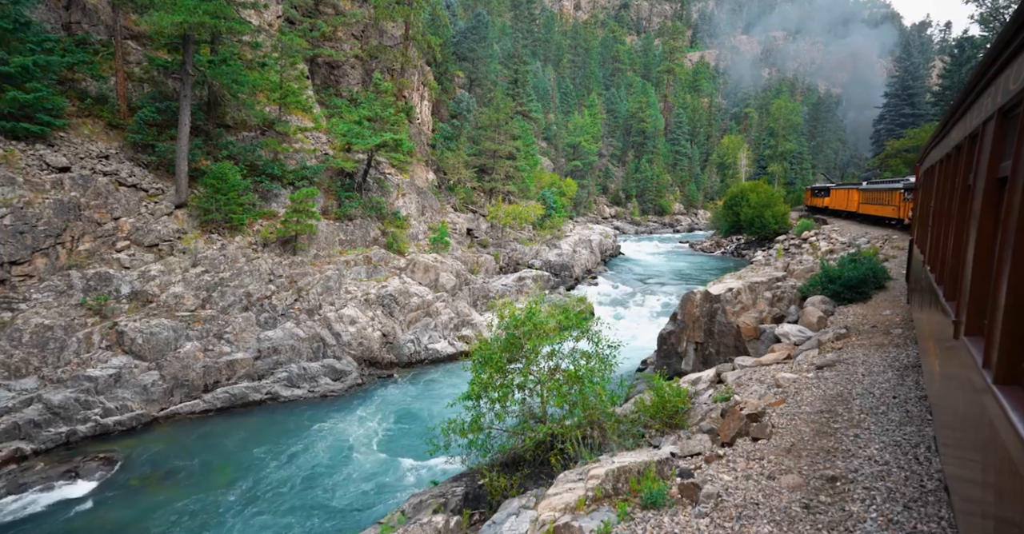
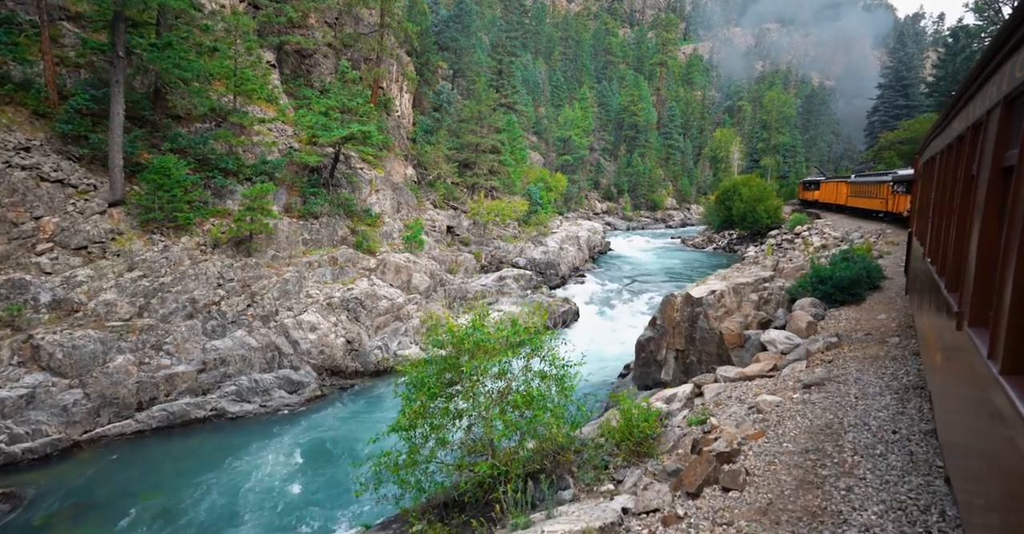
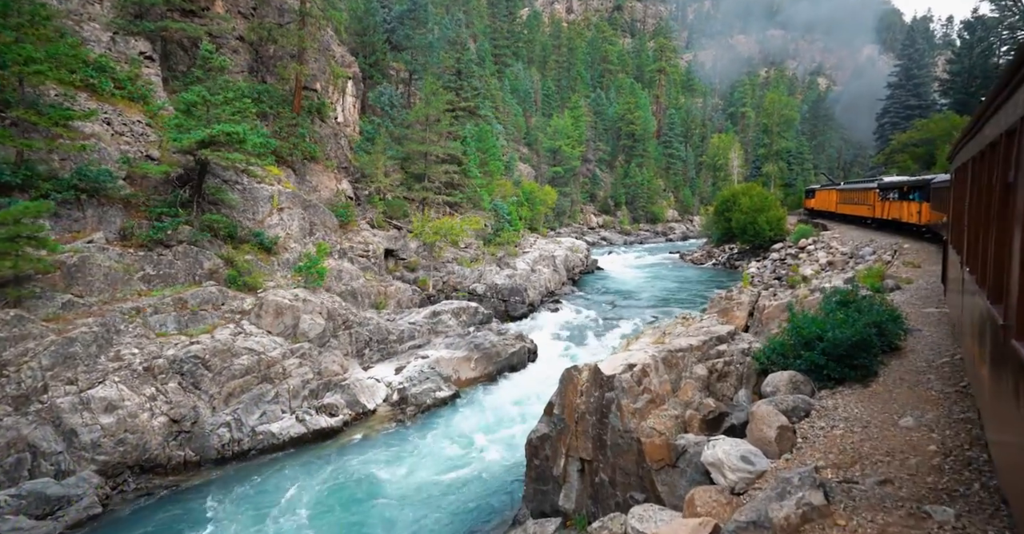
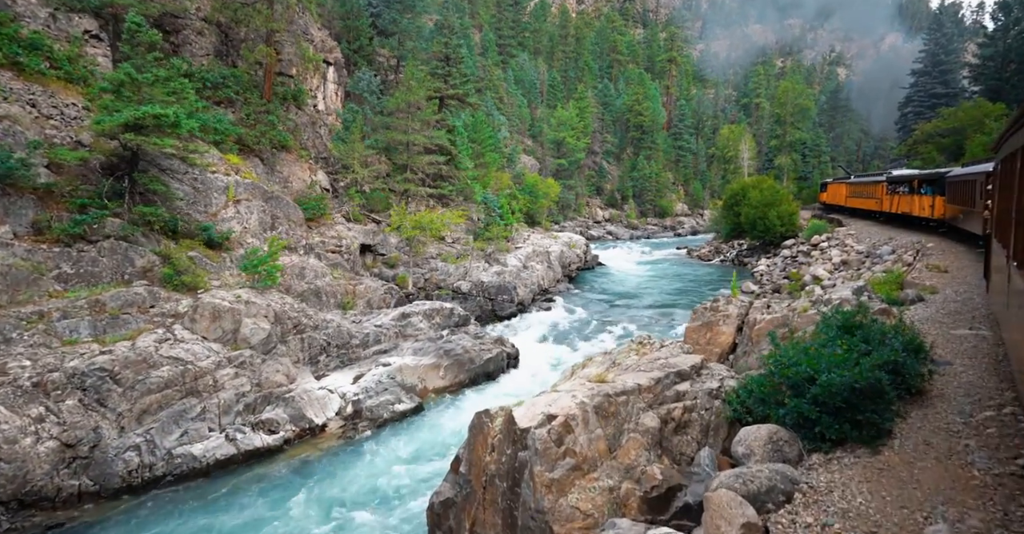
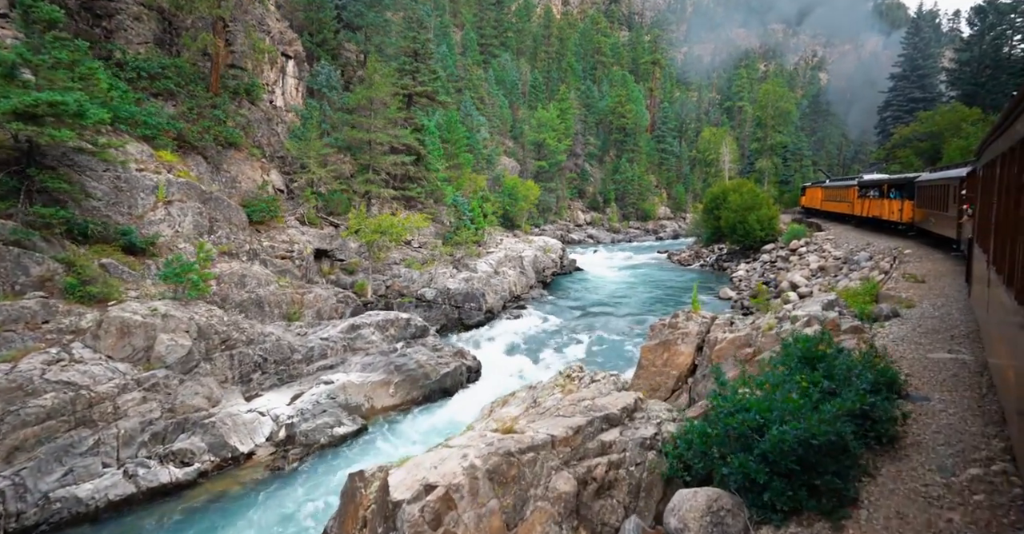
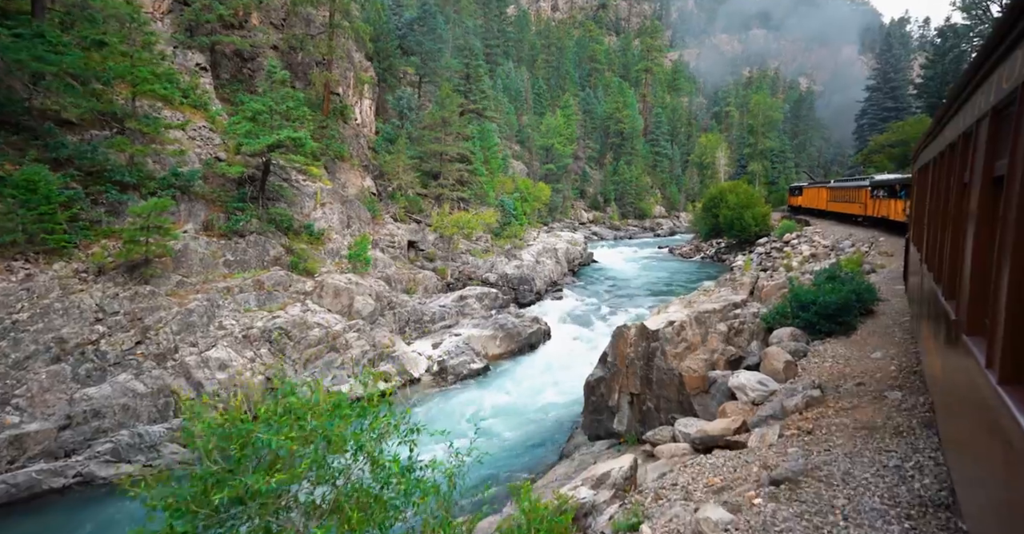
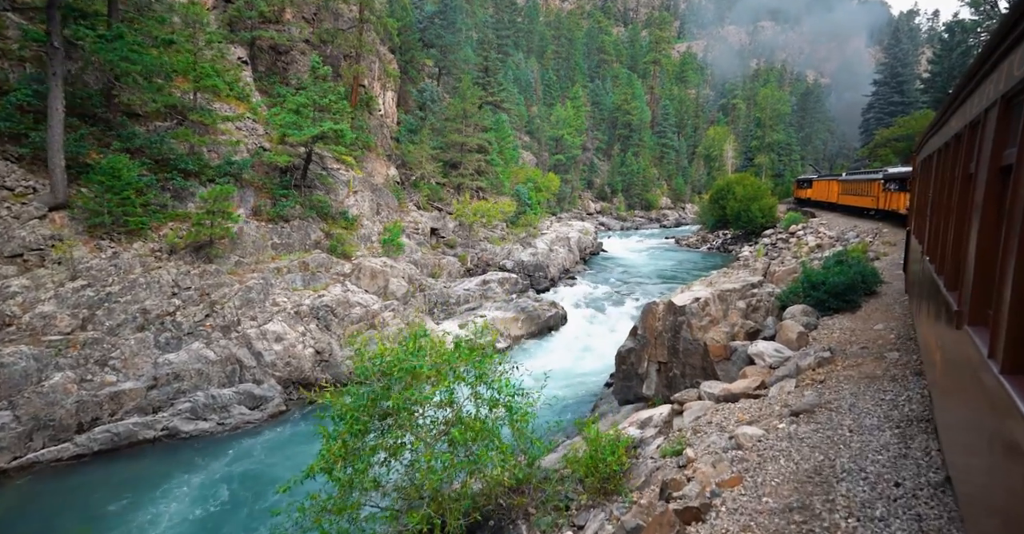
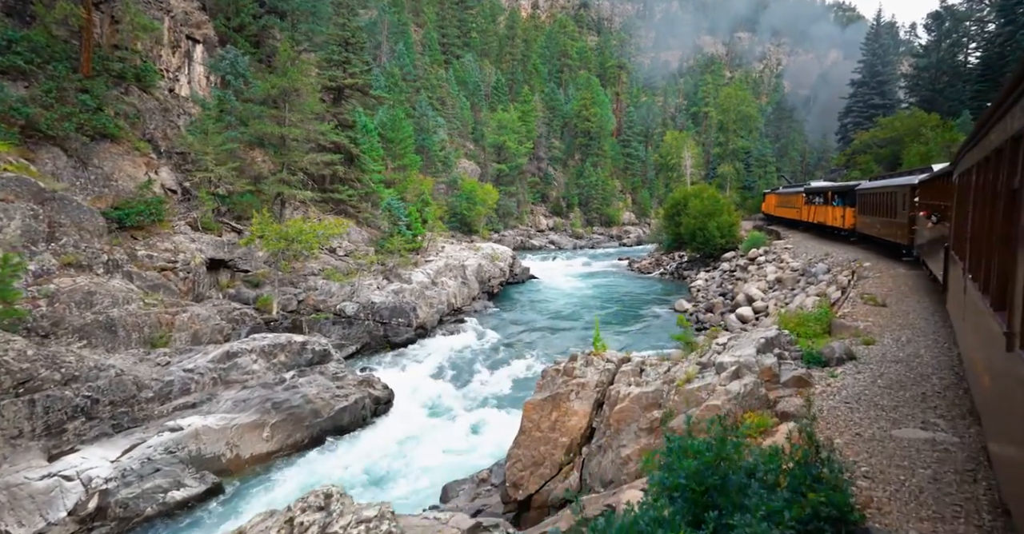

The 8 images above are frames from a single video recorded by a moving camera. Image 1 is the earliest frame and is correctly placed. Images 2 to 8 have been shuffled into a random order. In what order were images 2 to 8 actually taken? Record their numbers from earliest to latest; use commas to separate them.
2, 7, 6, 3, 4, 5, 8
